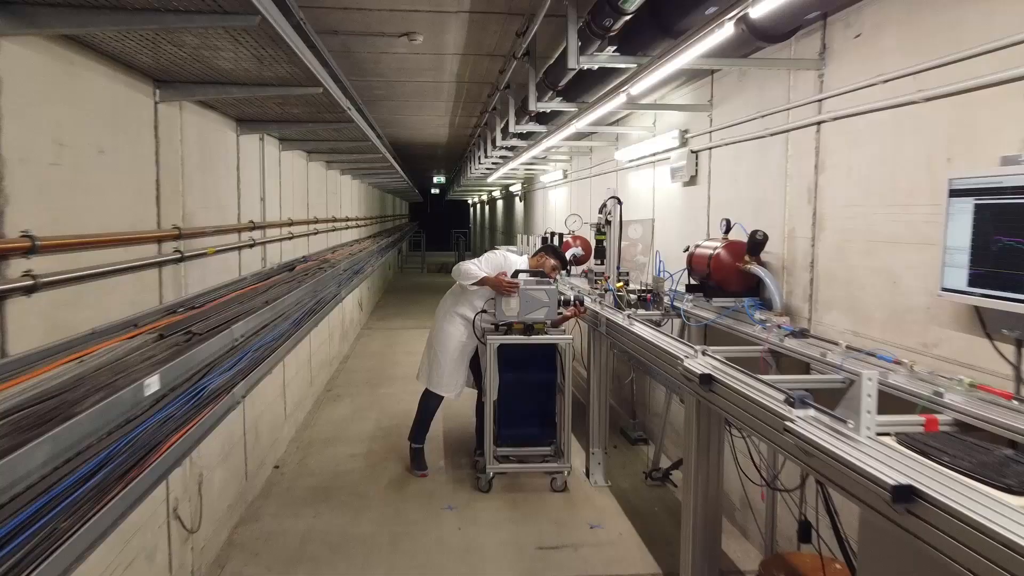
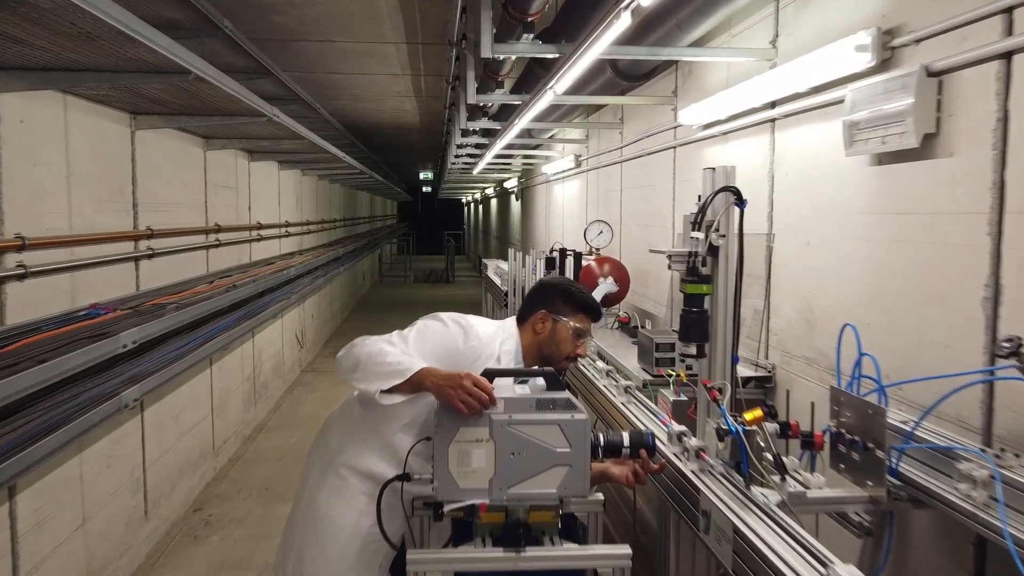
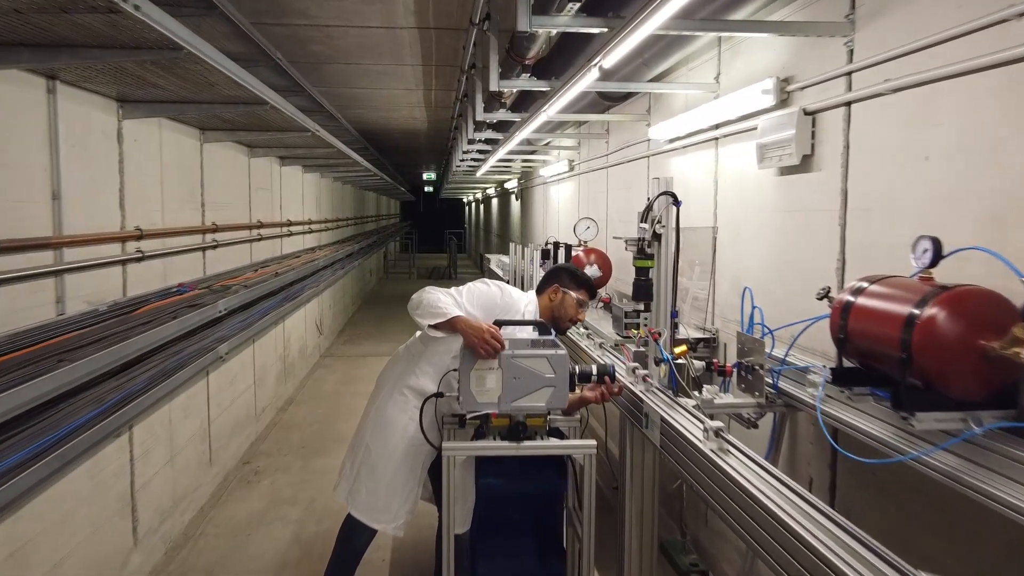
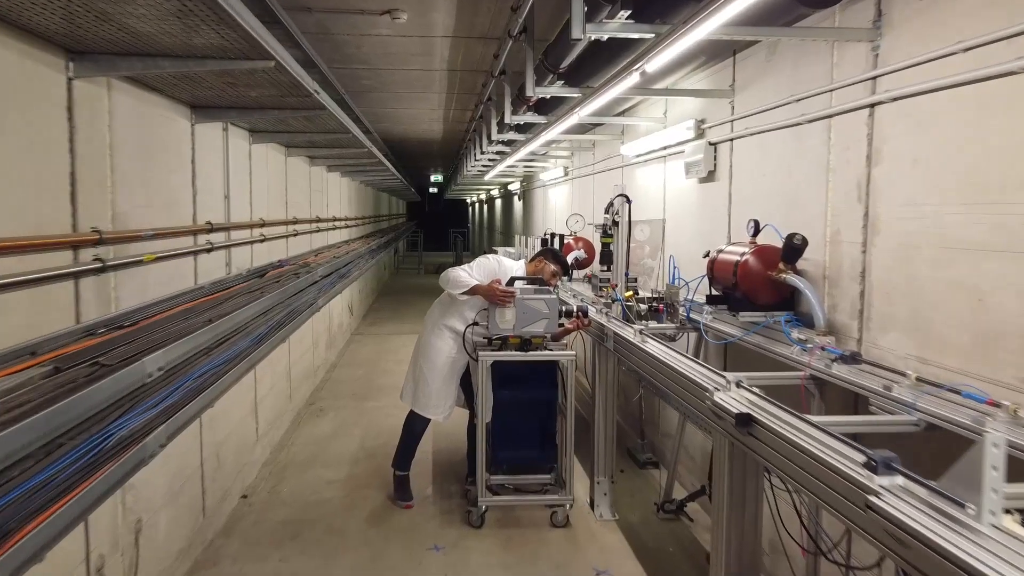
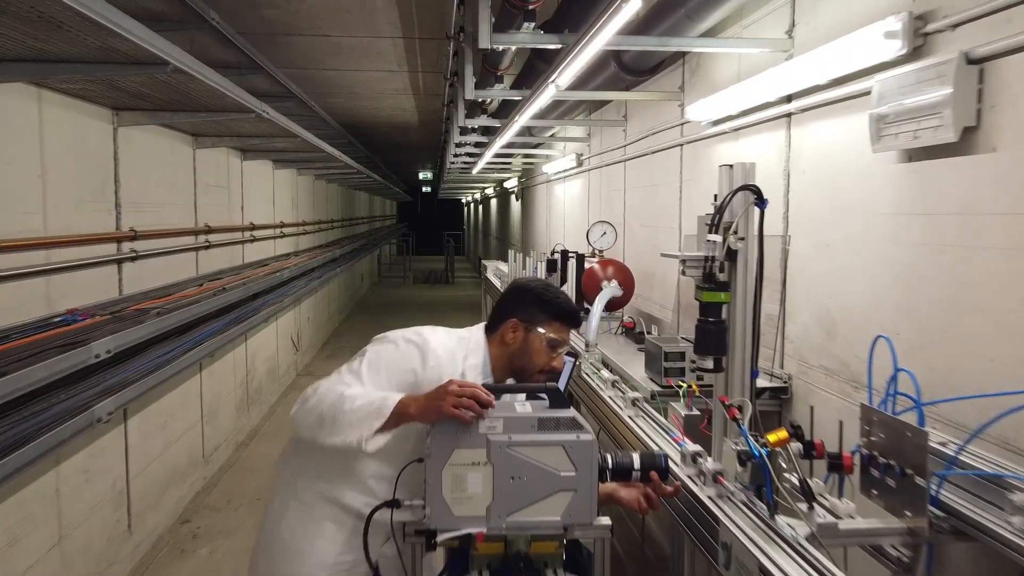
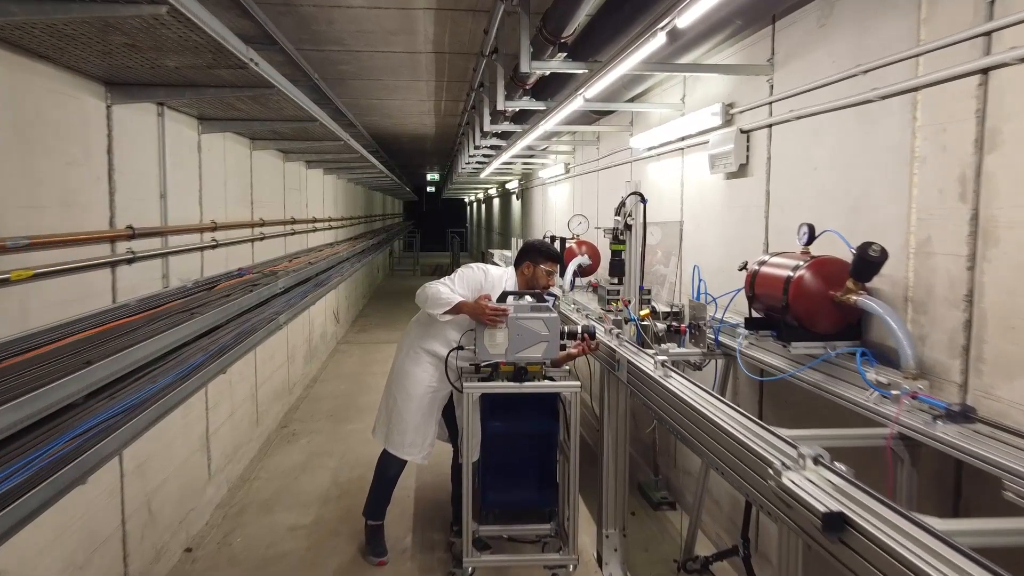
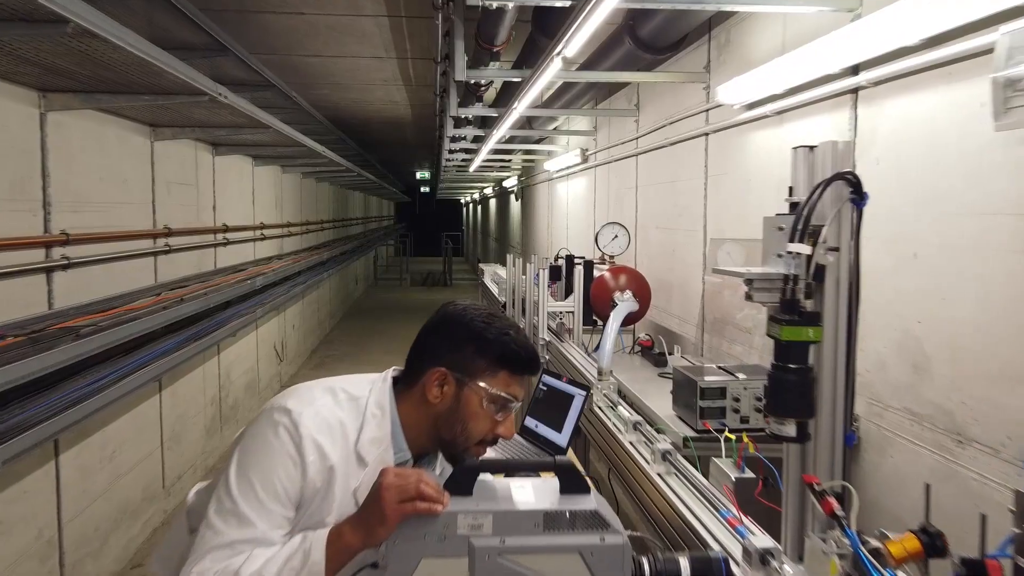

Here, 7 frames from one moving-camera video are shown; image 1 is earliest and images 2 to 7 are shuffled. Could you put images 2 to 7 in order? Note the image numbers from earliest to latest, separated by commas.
4, 6, 3, 2, 5, 7
